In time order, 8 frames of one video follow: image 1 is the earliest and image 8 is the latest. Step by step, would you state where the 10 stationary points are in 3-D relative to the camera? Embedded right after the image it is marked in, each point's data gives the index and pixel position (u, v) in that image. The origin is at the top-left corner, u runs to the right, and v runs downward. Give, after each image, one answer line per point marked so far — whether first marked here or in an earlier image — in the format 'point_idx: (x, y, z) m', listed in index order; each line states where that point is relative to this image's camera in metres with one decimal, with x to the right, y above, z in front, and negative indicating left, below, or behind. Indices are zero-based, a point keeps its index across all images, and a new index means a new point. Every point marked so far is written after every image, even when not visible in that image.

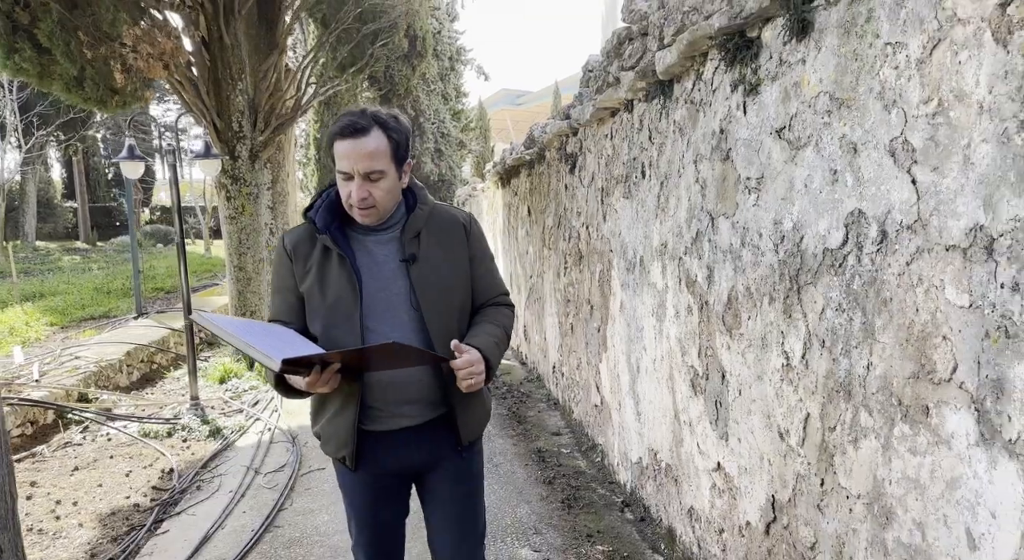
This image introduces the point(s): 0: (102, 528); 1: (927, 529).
0: (-1.7, -1.0, +3.2) m
1: (+0.8, -0.5, +1.4) m
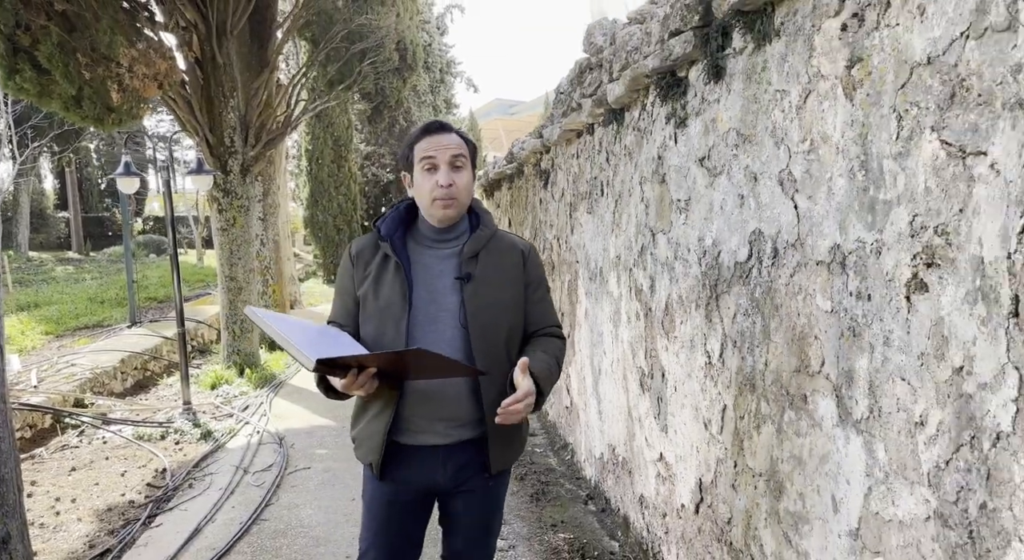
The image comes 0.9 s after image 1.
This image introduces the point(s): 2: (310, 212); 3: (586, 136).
0: (-1.9, -1.1, +3.4) m
1: (+0.6, -0.5, +1.6) m
2: (-3.6, +1.2, +13.4) m
3: (+0.4, +0.7, +3.6) m
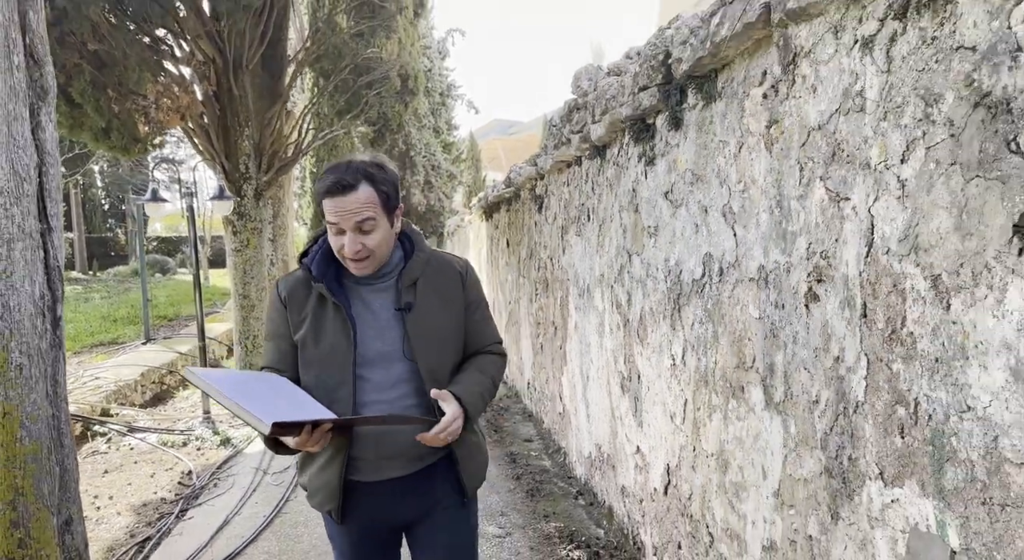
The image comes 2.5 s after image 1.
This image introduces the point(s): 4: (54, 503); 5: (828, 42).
0: (-1.9, -1.2, +3.8) m
1: (+0.6, -0.5, +2.0) m
2: (-3.6, +0.9, +13.8) m
3: (+0.3, +0.6, +4.0) m
4: (-1.6, -0.8, +2.7) m
5: (+0.7, +0.5, +1.6) m
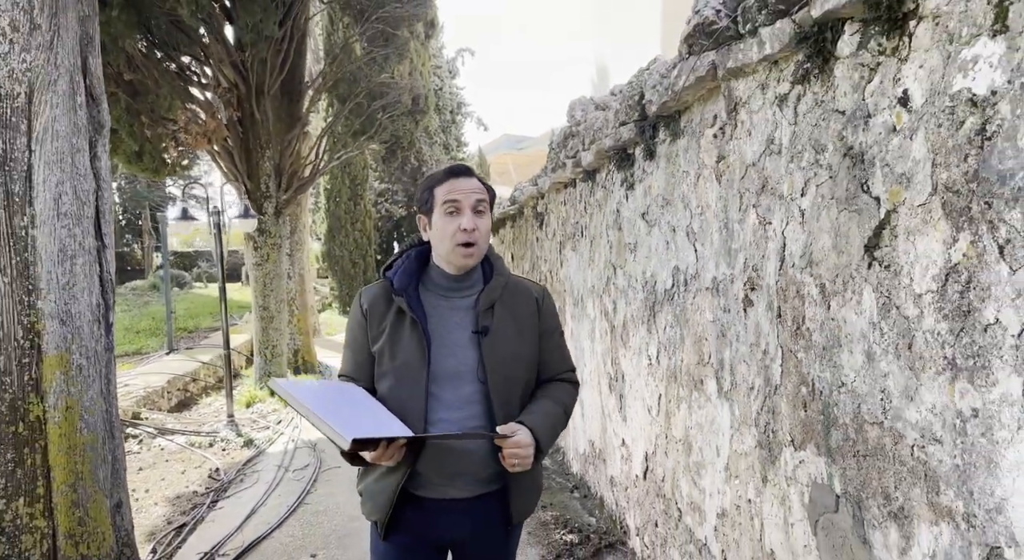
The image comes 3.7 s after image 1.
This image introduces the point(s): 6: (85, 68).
0: (-1.9, -1.2, +4.2) m
1: (+0.6, -0.5, +2.4) m
2: (-3.5, +0.6, +14.3) m
3: (+0.3, +0.5, +4.4) m
4: (-1.6, -0.9, +3.1) m
5: (+0.6, +0.5, +2.0) m
6: (-1.8, +0.9, +3.2) m
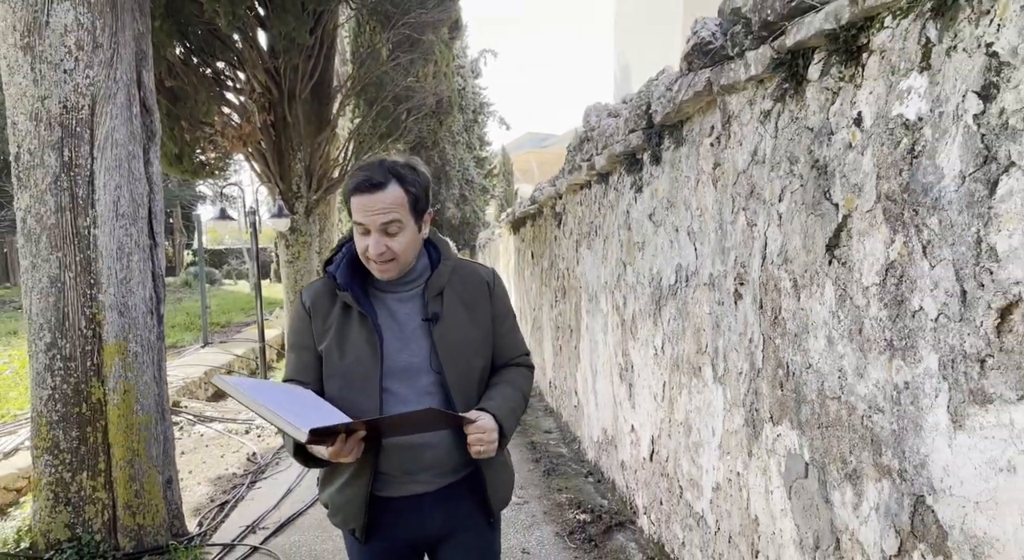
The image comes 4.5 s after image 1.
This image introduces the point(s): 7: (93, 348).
0: (-1.8, -1.2, +4.5) m
1: (+0.7, -0.5, +2.6) m
2: (-3.1, +0.7, +14.6) m
3: (+0.5, +0.6, +4.7) m
4: (-1.6, -0.8, +3.4) m
5: (+0.7, +0.5, +2.2) m
6: (-1.7, +0.9, +3.5) m
7: (-1.8, -0.3, +3.2) m
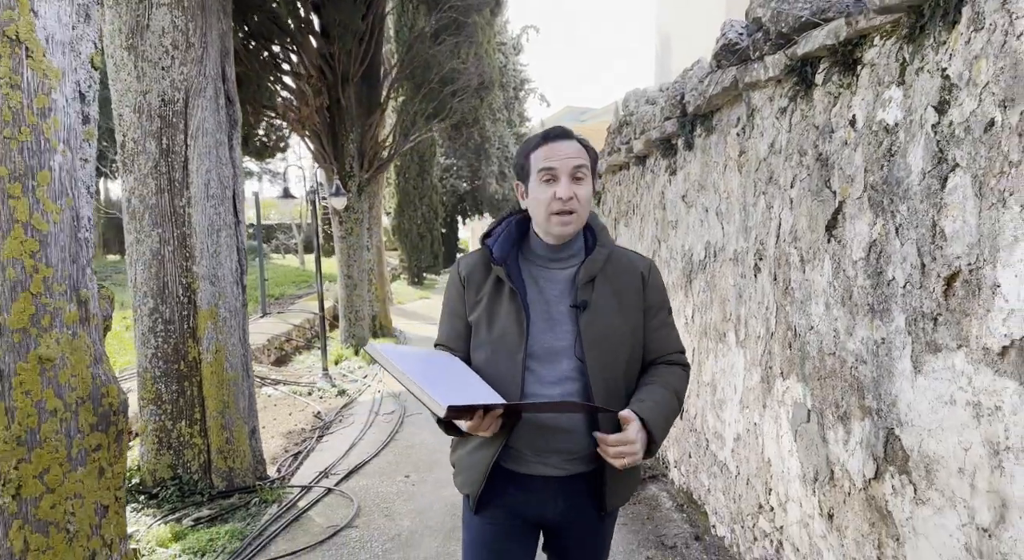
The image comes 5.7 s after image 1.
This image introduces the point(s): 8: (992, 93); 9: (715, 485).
0: (-1.5, -1.0, +5.0) m
1: (+0.8, -0.4, +3.0) m
2: (-2.3, +1.2, +15.1) m
3: (+0.7, +0.7, +5.0) m
4: (-1.4, -0.7, +3.8) m
5: (+0.8, +0.6, +2.5) m
6: (-1.5, +1.0, +3.9) m
7: (-1.6, -0.2, +3.7) m
8: (+0.9, +0.3, +1.3) m
9: (+0.8, -0.8, +3.1) m
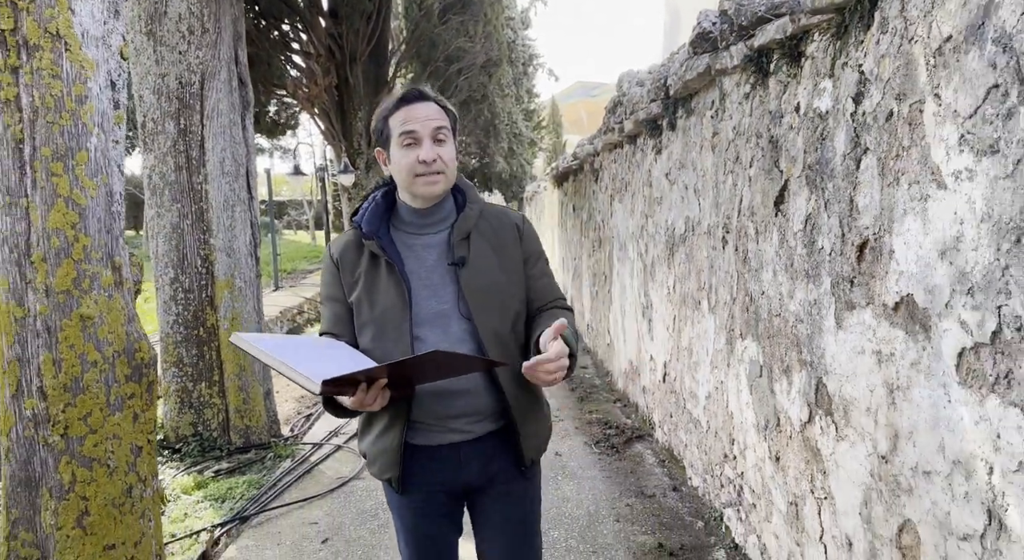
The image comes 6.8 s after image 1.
0: (-1.5, -0.9, +5.3) m
1: (+0.8, -0.3, +3.2) m
2: (-2.1, +1.7, +15.3) m
3: (+0.7, +0.9, +5.2) m
4: (-1.4, -0.5, +4.1) m
5: (+0.8, +0.7, +2.7) m
6: (-1.5, +1.2, +4.1) m
7: (-1.6, 0.0, +4.0) m
8: (+0.8, +0.4, +1.6) m
9: (+0.8, -0.7, +3.3) m
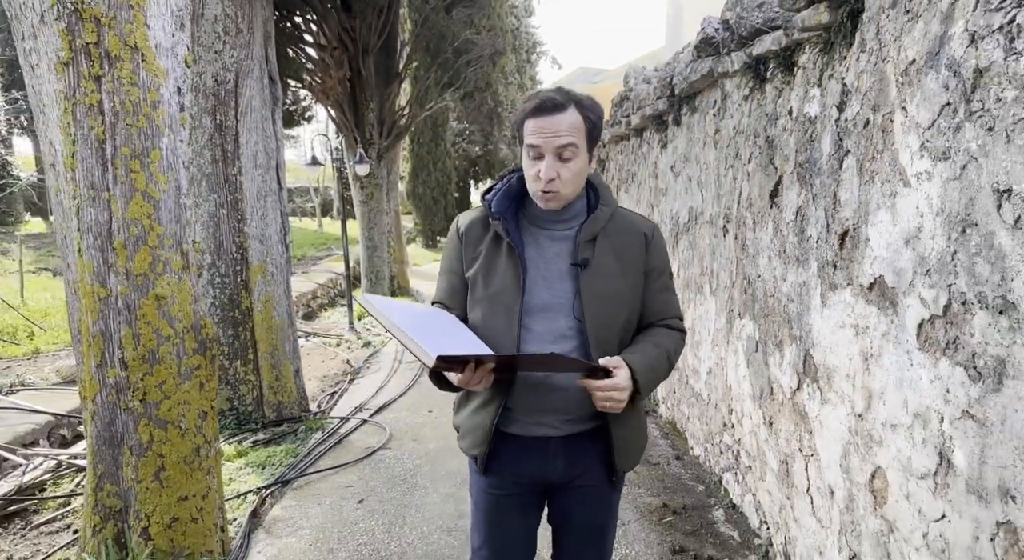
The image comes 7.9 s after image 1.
0: (-1.4, -0.8, +5.6) m
1: (+0.9, -0.2, +3.5) m
2: (-2.1, +2.0, +15.6) m
3: (+0.8, +1.0, +5.5) m
4: (-1.3, -0.5, +4.4) m
5: (+0.9, +0.7, +3.0) m
6: (-1.4, +1.3, +4.4) m
7: (-1.5, +0.1, +4.2) m
8: (+0.9, +0.4, +1.8) m
9: (+0.9, -0.6, +3.6) m
